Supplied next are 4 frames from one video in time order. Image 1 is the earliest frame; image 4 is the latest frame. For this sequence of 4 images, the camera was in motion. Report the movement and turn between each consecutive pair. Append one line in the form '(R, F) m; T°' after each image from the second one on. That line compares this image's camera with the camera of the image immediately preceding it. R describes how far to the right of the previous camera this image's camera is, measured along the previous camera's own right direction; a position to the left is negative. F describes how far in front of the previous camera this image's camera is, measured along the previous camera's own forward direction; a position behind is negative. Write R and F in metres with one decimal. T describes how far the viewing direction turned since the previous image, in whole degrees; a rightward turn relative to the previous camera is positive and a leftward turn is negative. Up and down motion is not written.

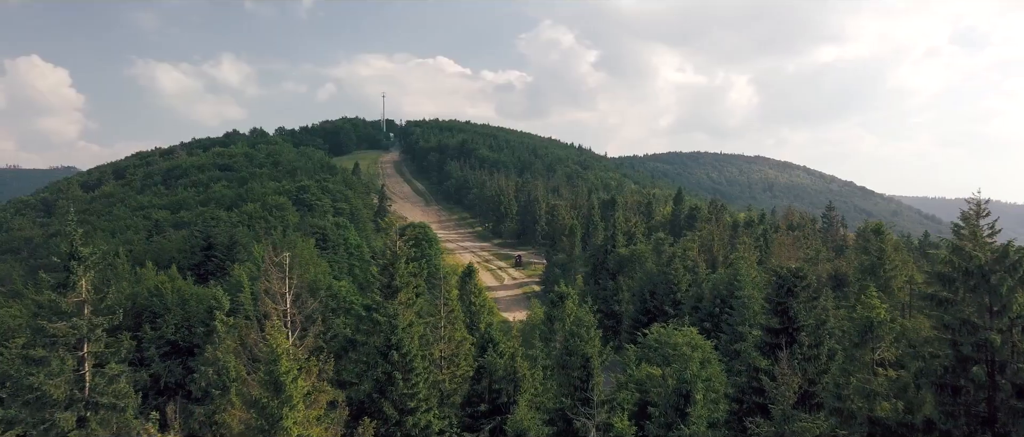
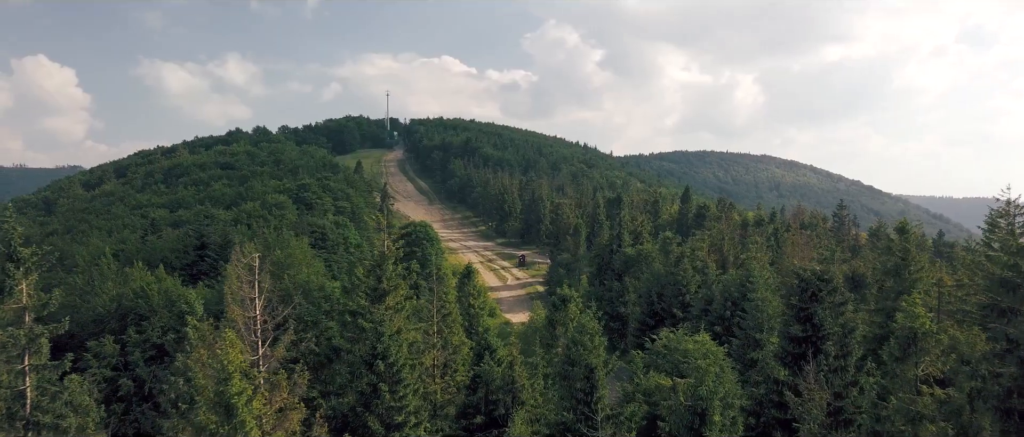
(+0.3, +1.7) m; -1°
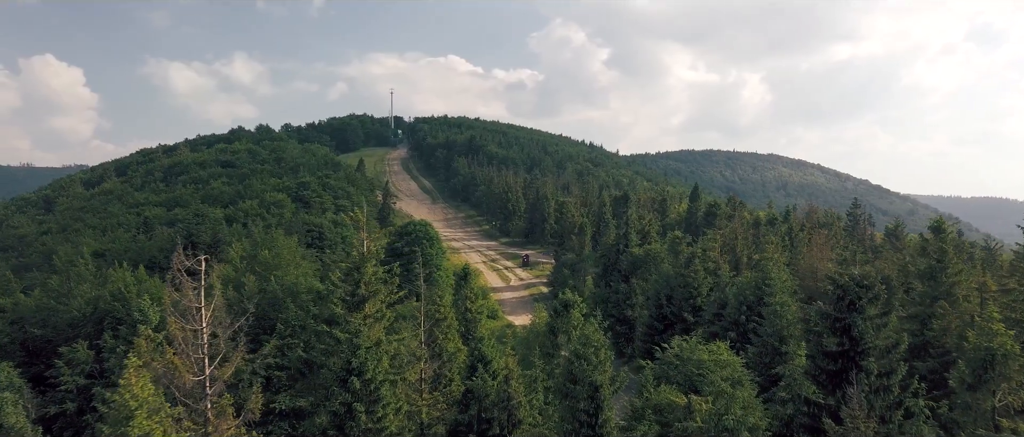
(+0.4, +2.2) m; -1°
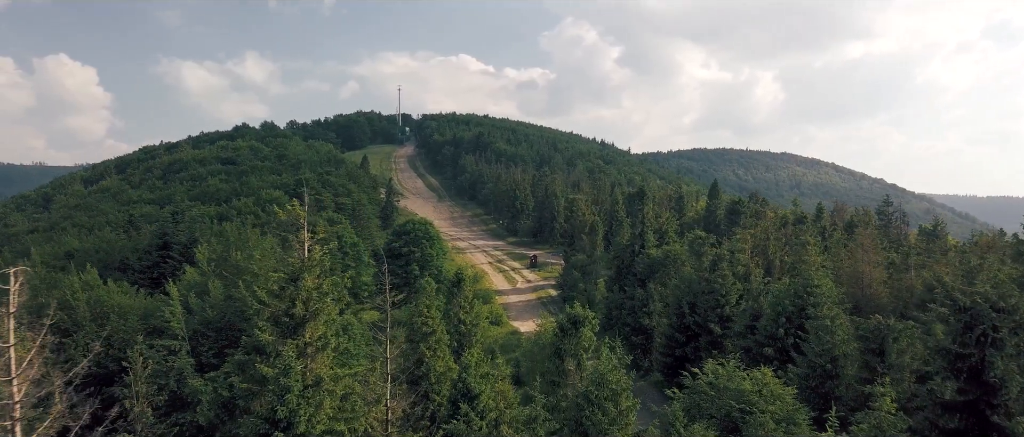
(+0.6, +4.5) m; -1°
